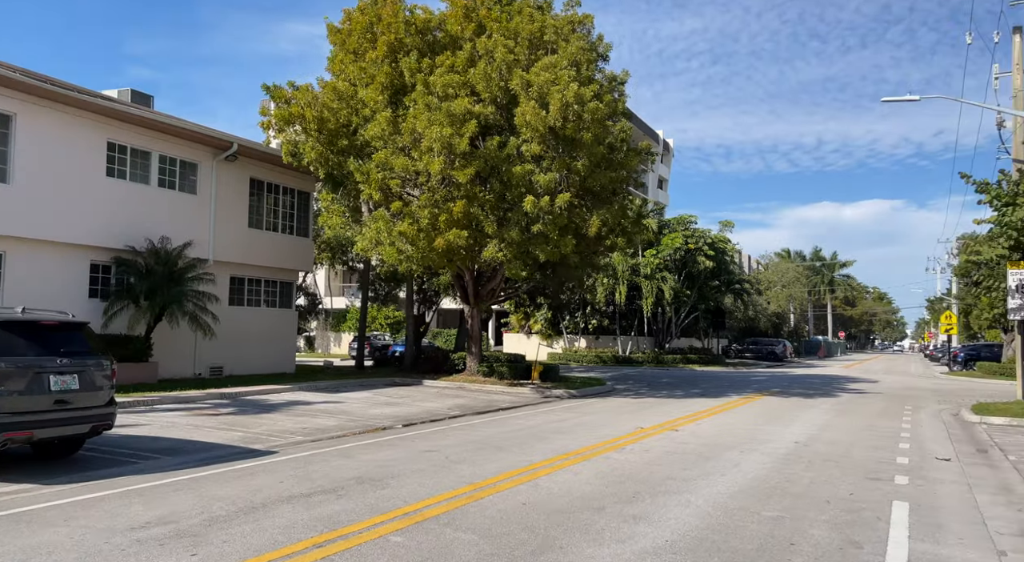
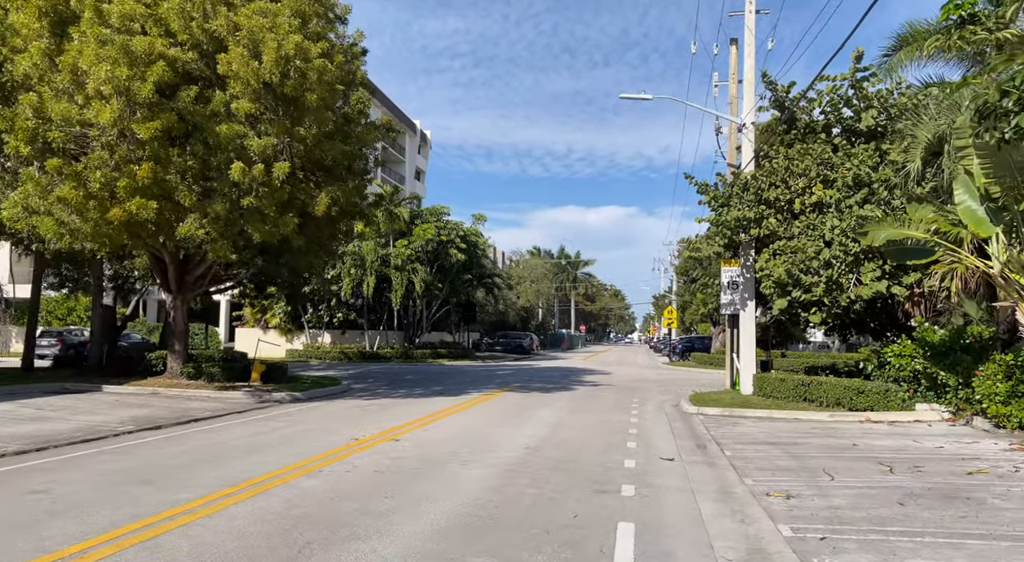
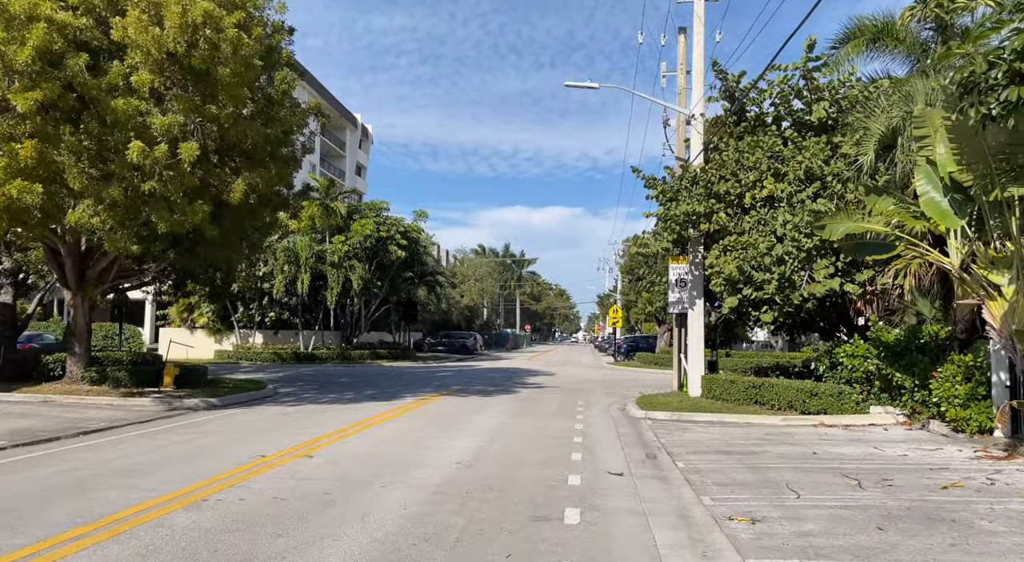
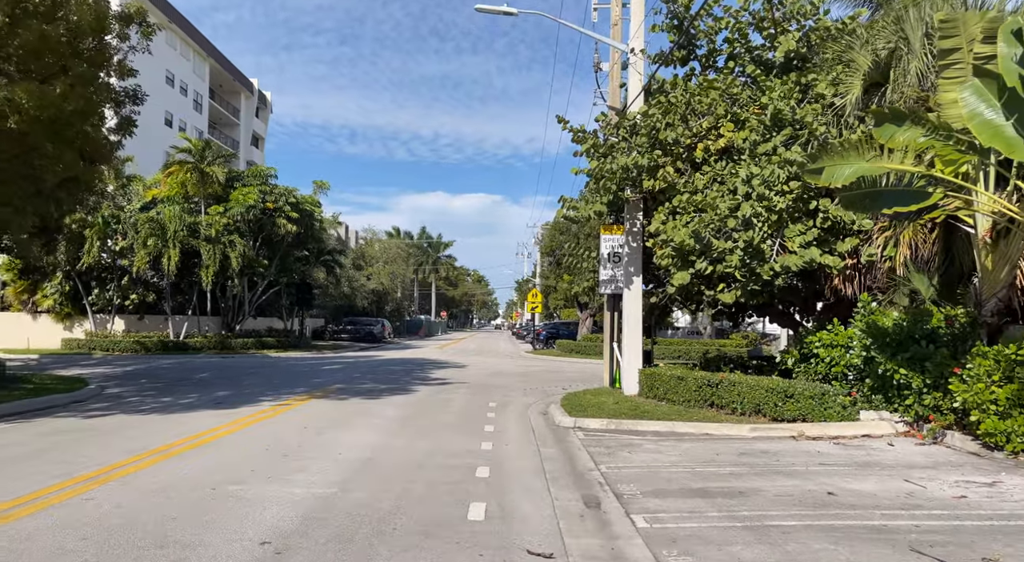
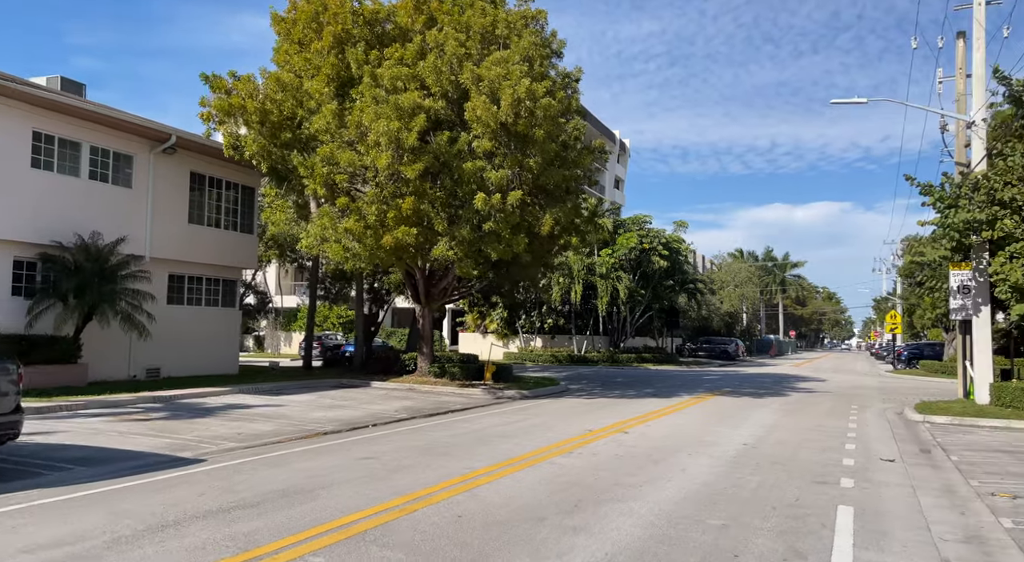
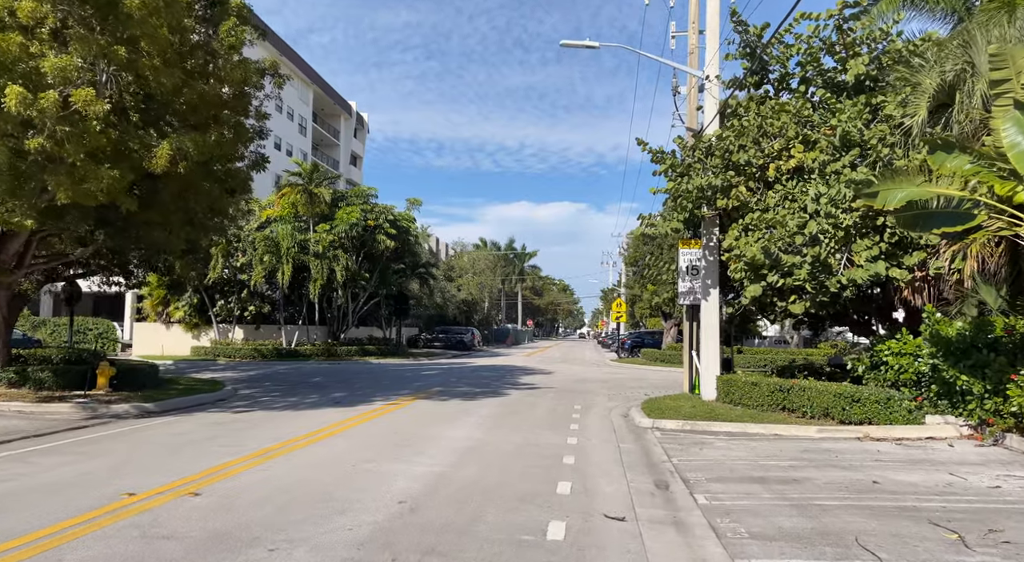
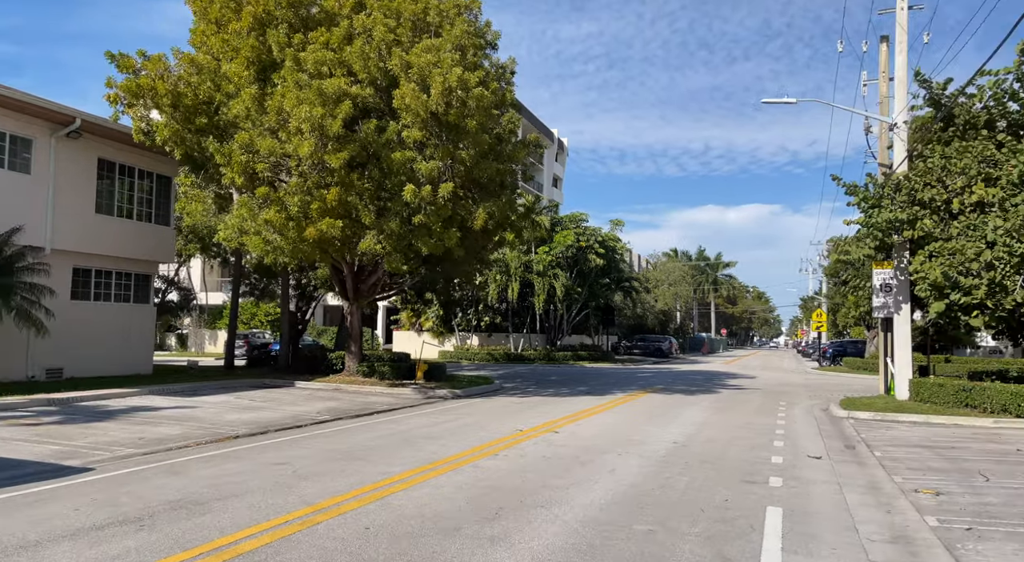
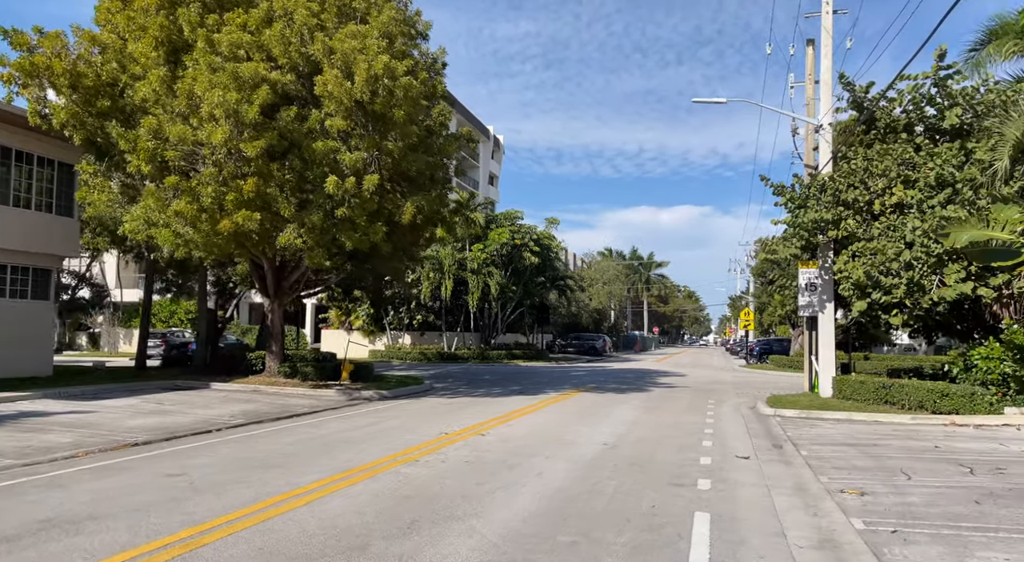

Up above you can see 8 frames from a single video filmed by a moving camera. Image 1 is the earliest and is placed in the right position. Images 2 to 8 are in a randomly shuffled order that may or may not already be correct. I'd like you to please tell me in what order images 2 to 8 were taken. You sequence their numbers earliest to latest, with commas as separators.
5, 7, 8, 2, 3, 6, 4
